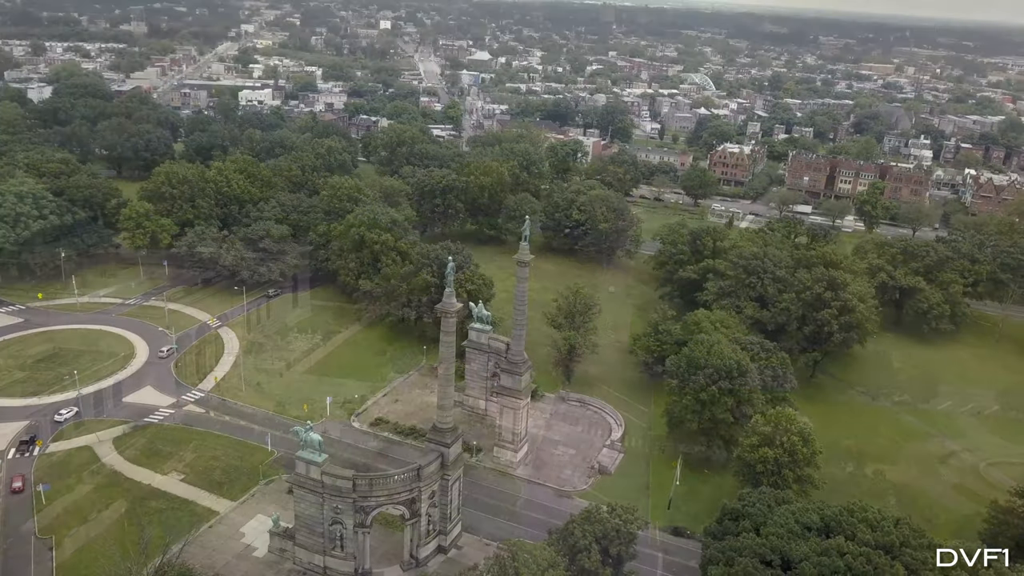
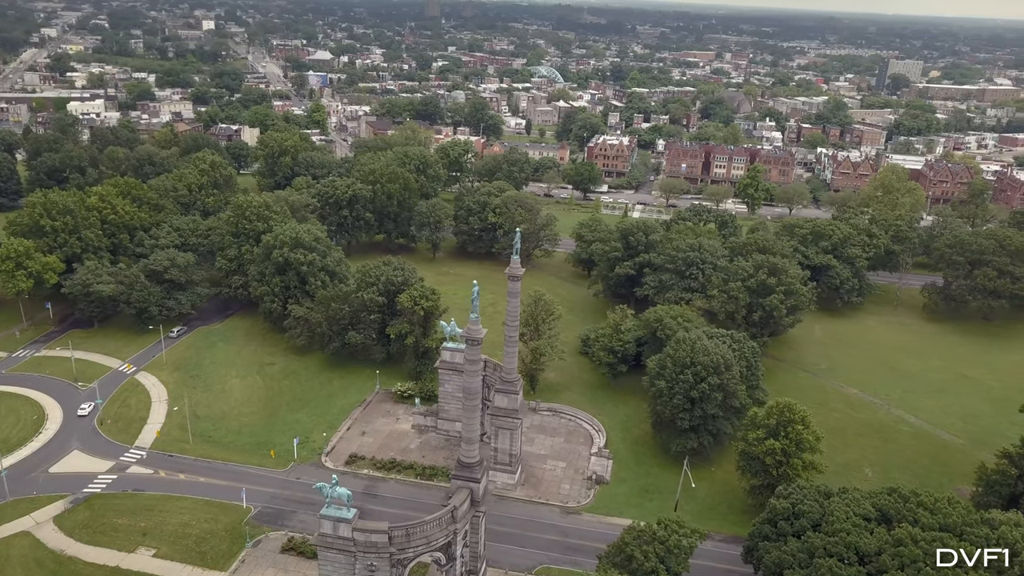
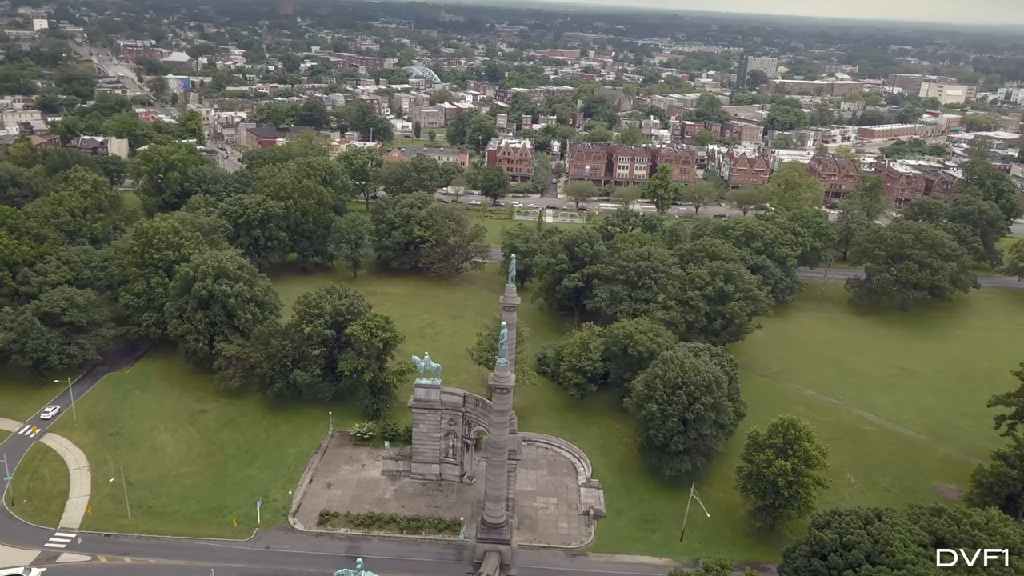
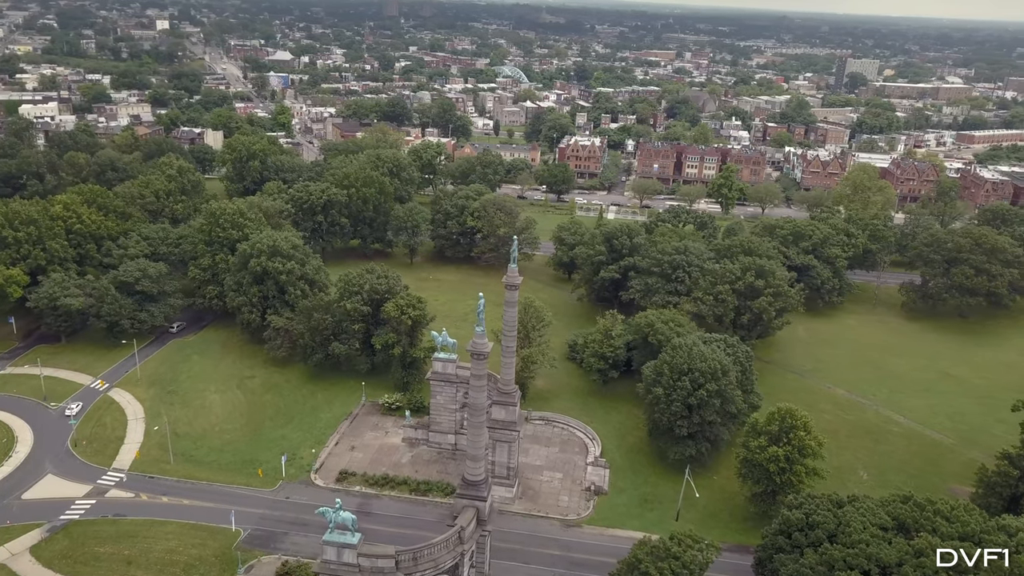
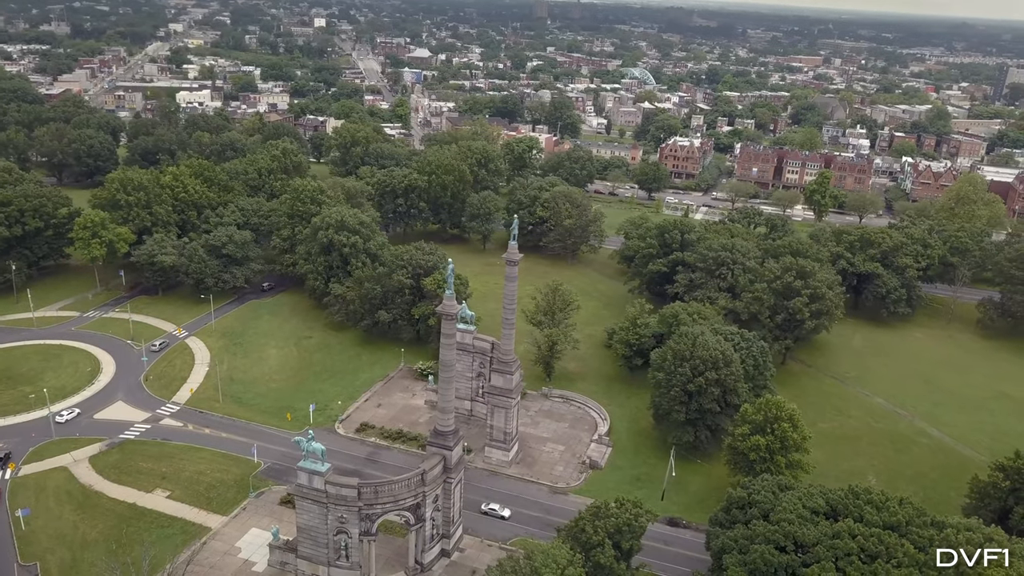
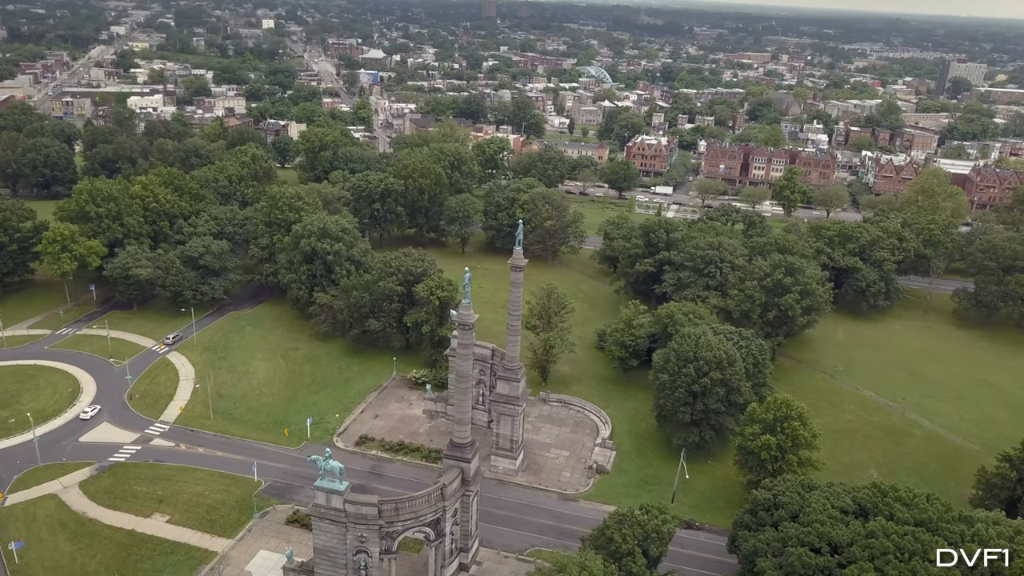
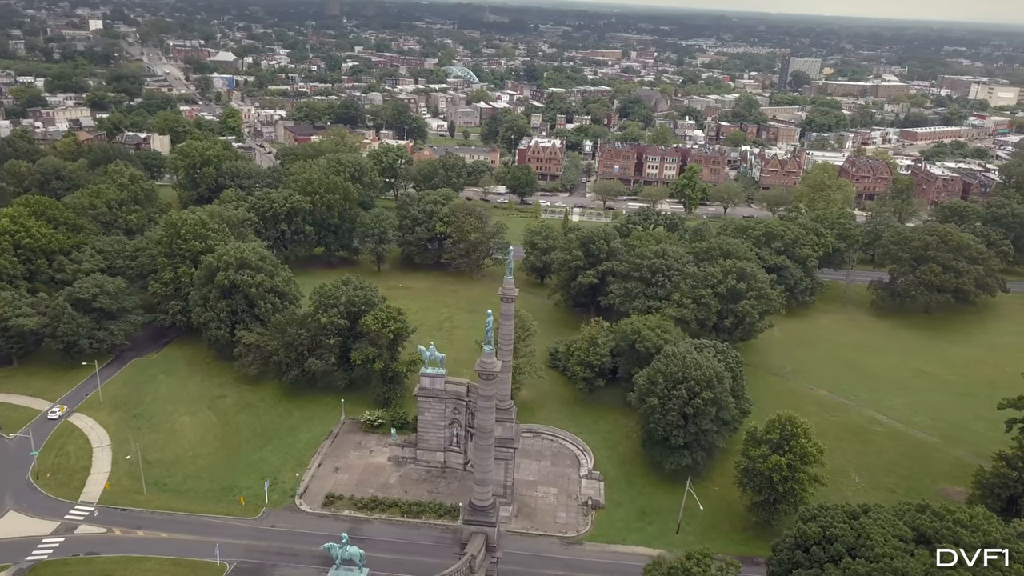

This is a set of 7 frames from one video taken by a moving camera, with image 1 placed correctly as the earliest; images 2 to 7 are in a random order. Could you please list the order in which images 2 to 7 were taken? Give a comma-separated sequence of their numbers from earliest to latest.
5, 6, 2, 4, 7, 3
